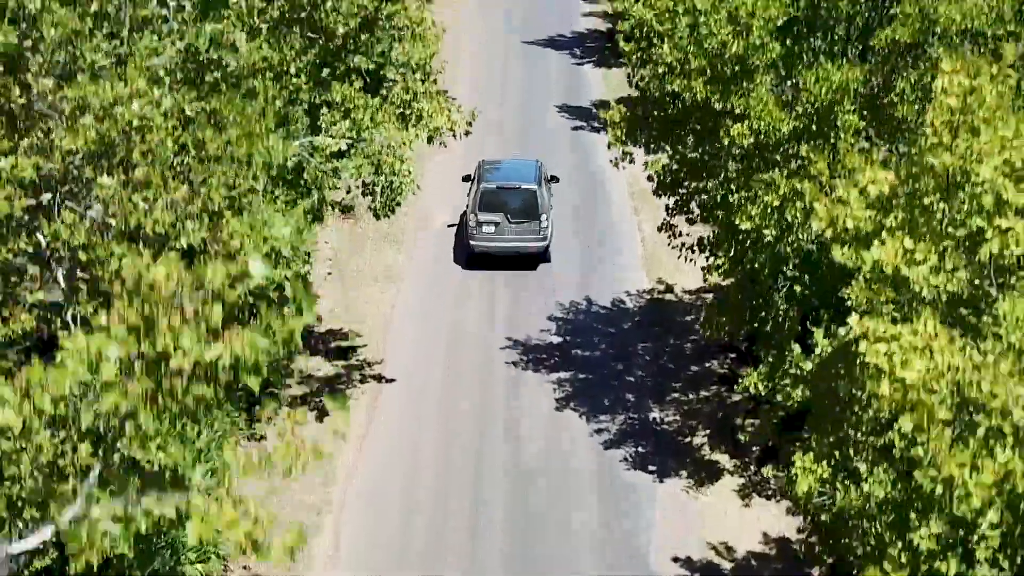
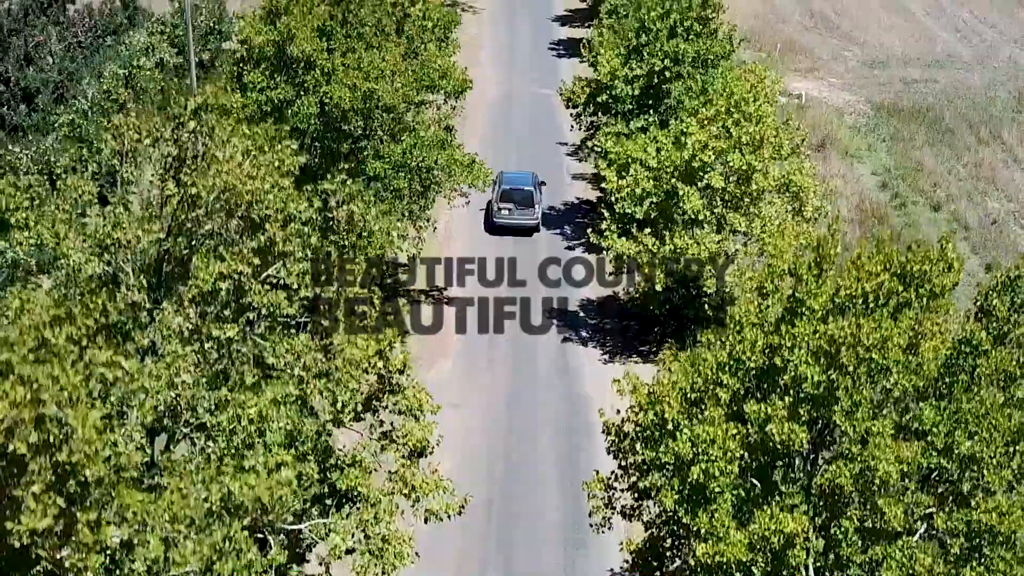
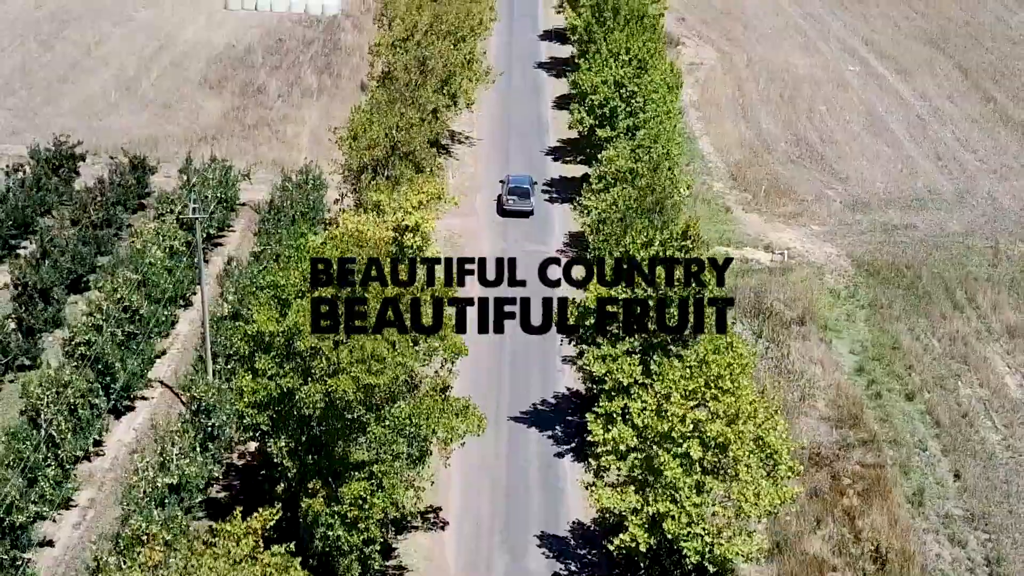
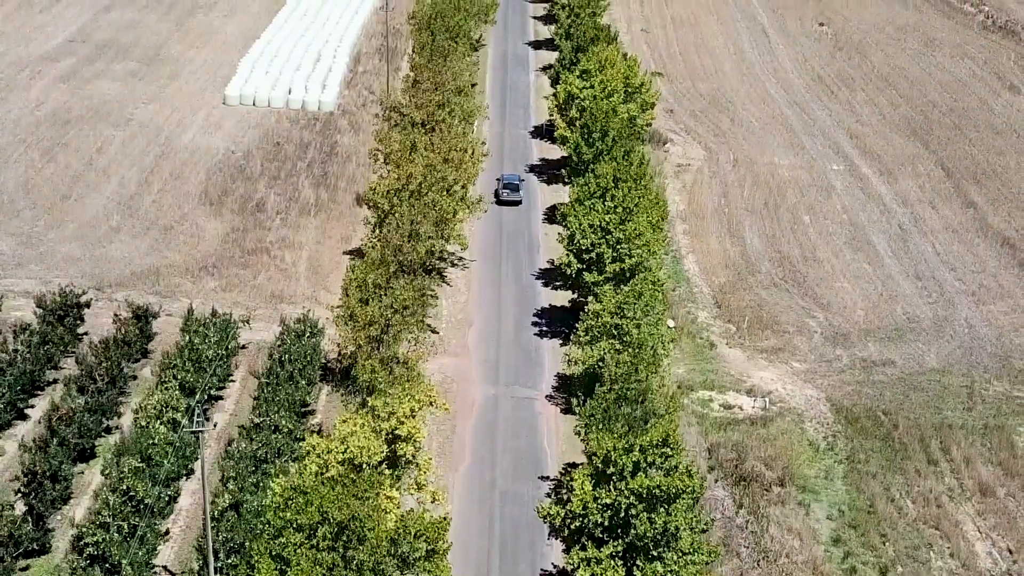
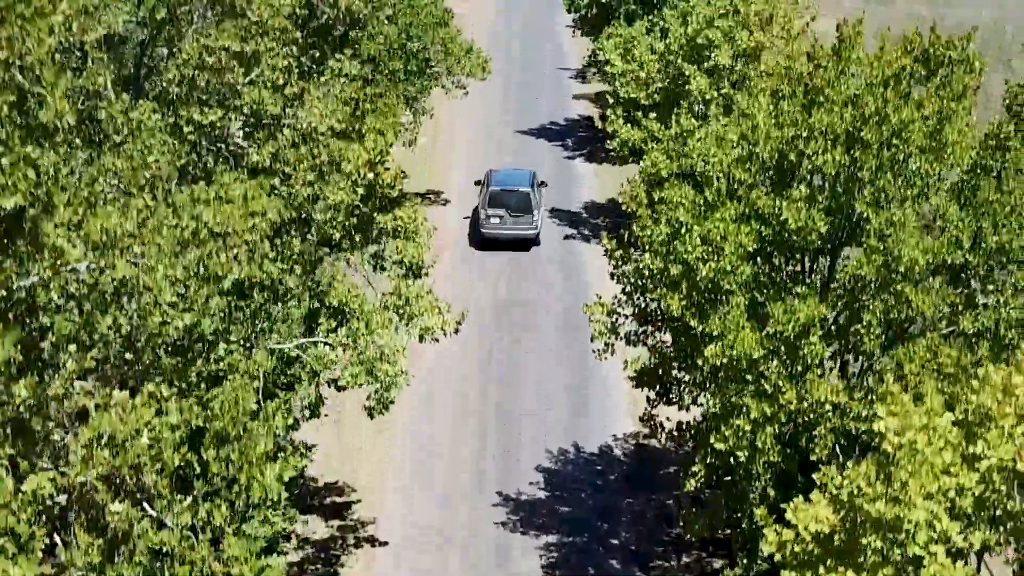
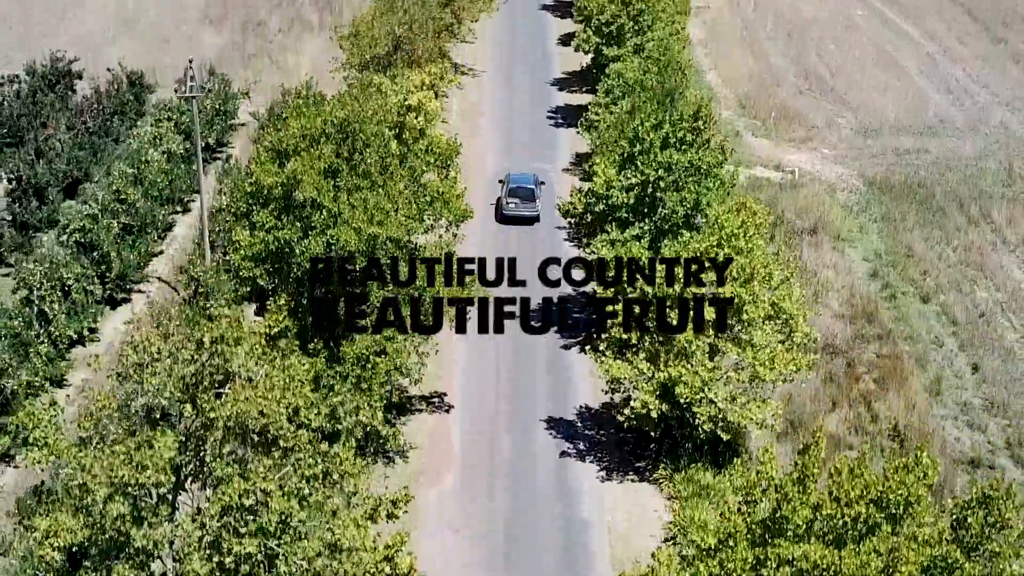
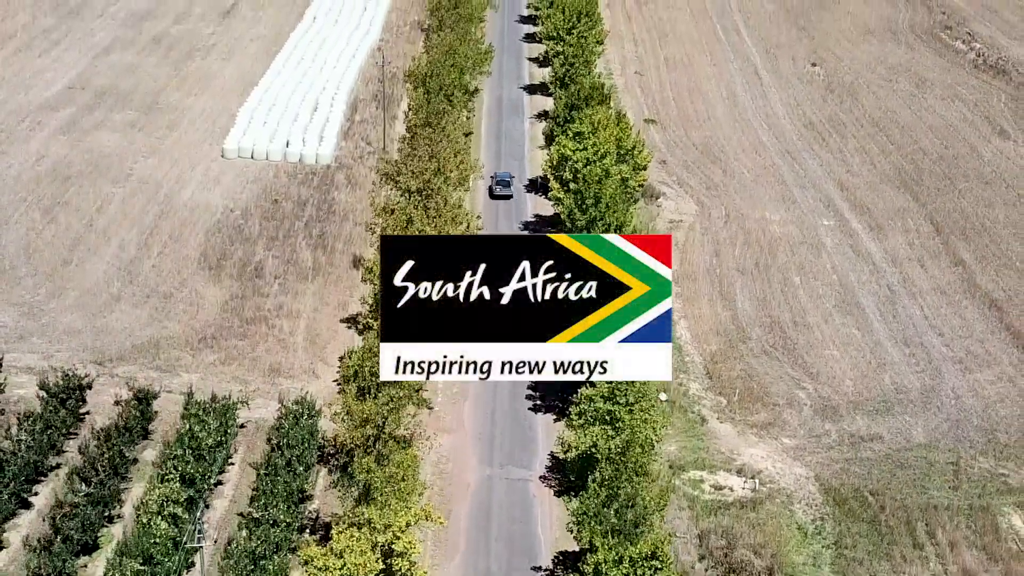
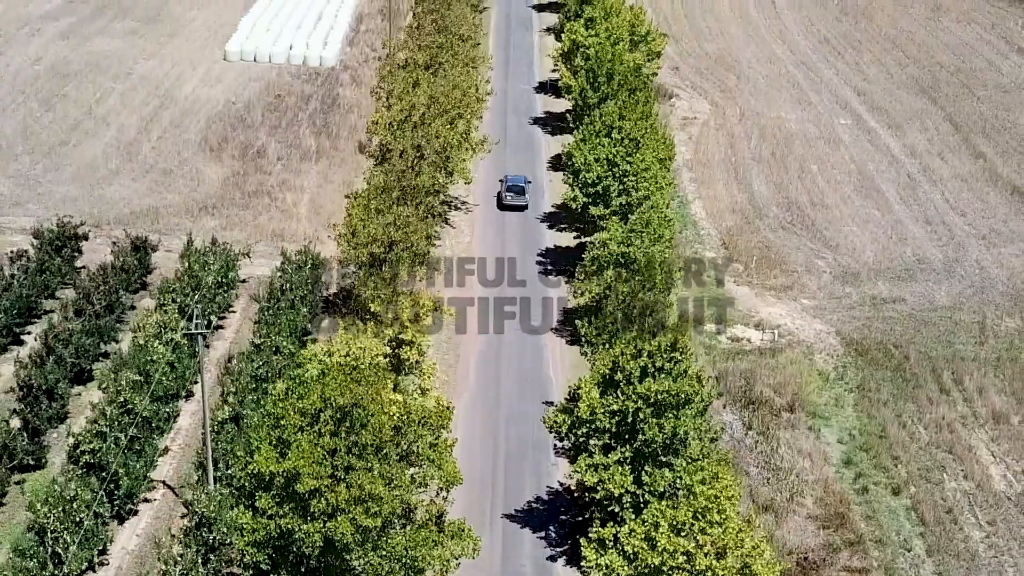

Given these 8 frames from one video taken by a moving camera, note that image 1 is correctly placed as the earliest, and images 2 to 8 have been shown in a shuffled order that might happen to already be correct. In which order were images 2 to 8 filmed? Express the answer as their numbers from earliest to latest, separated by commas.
5, 2, 6, 3, 8, 4, 7
